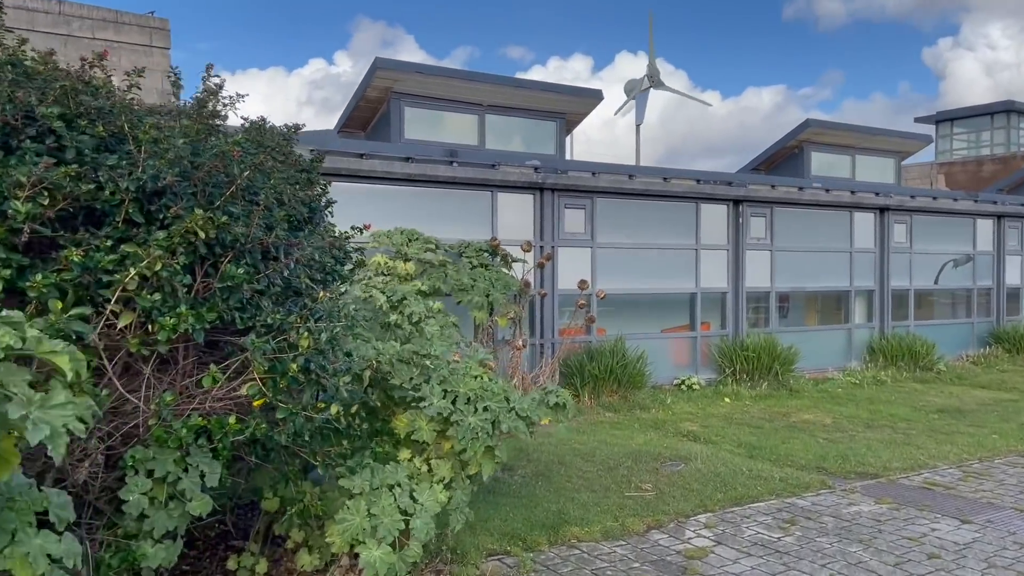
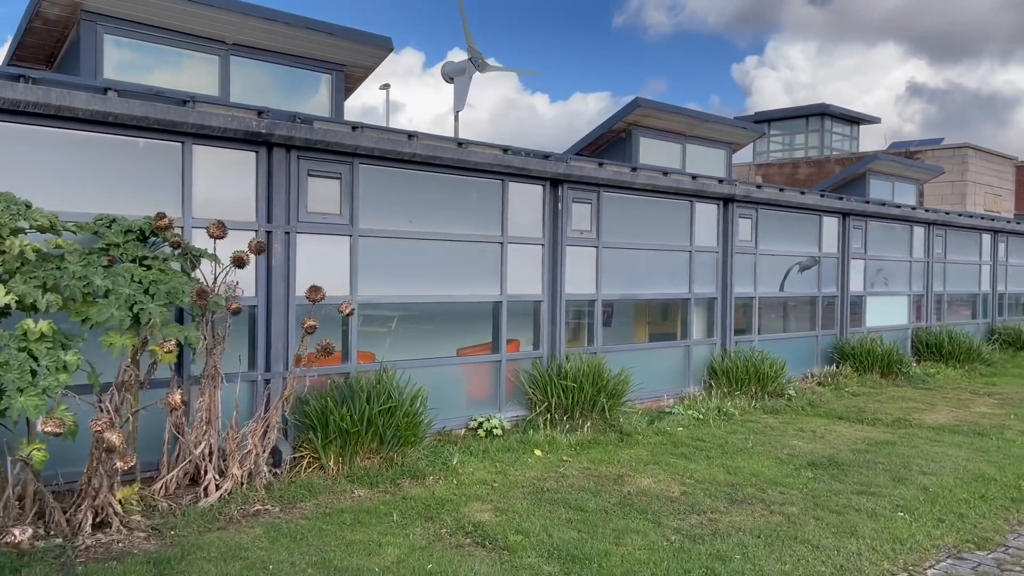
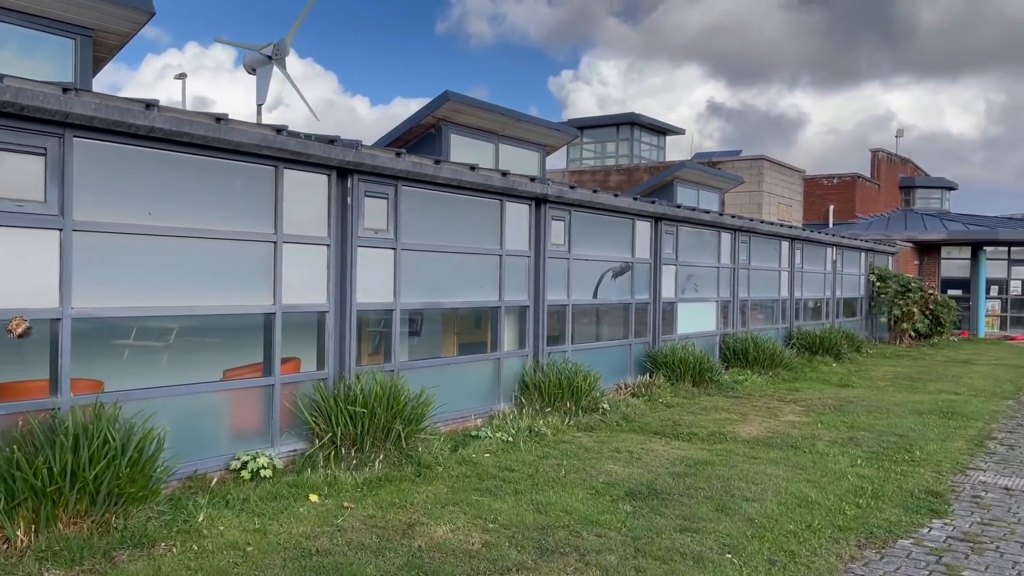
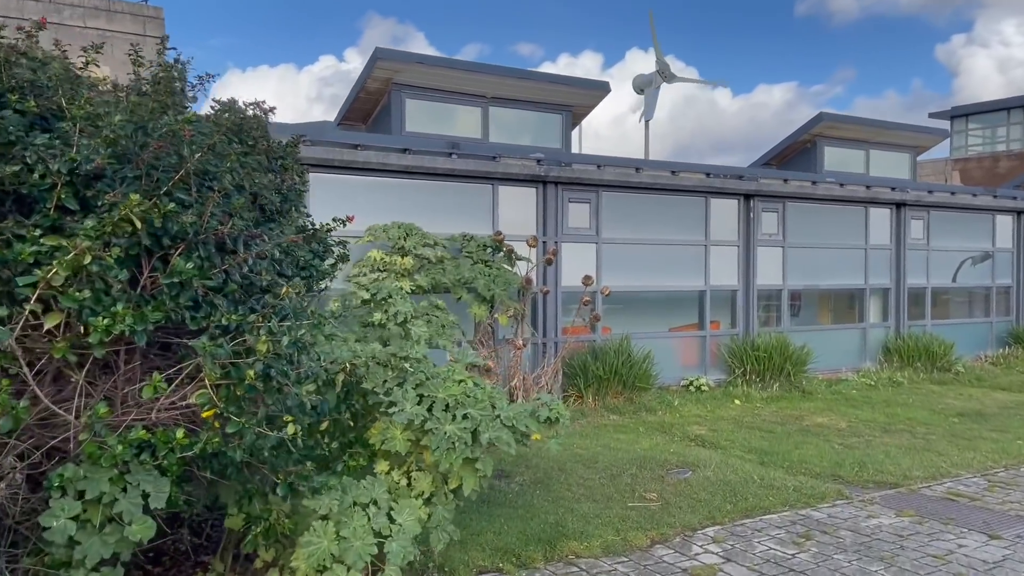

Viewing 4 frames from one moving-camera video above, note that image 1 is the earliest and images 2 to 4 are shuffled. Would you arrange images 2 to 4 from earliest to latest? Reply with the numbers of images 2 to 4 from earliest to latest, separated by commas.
4, 2, 3
